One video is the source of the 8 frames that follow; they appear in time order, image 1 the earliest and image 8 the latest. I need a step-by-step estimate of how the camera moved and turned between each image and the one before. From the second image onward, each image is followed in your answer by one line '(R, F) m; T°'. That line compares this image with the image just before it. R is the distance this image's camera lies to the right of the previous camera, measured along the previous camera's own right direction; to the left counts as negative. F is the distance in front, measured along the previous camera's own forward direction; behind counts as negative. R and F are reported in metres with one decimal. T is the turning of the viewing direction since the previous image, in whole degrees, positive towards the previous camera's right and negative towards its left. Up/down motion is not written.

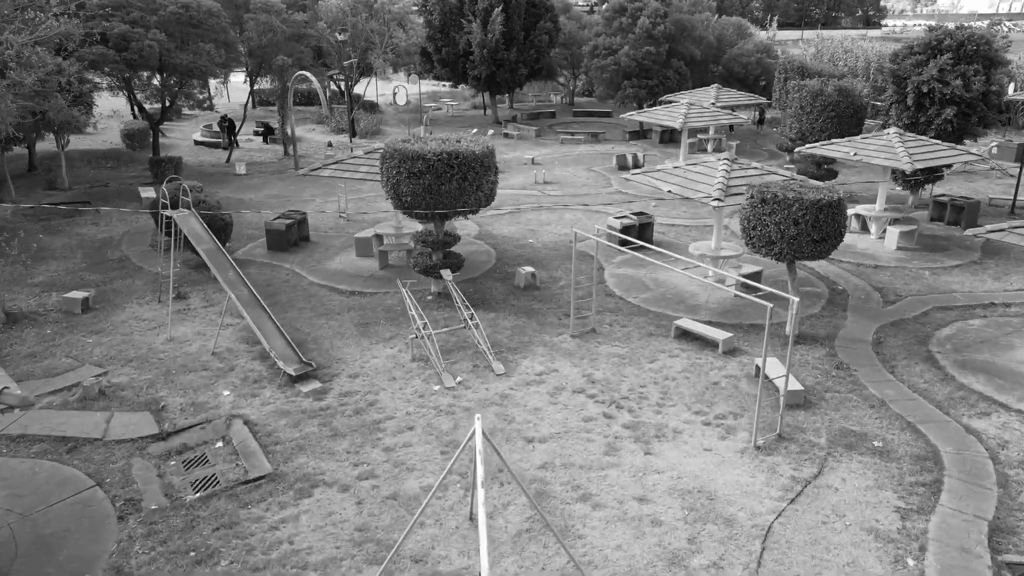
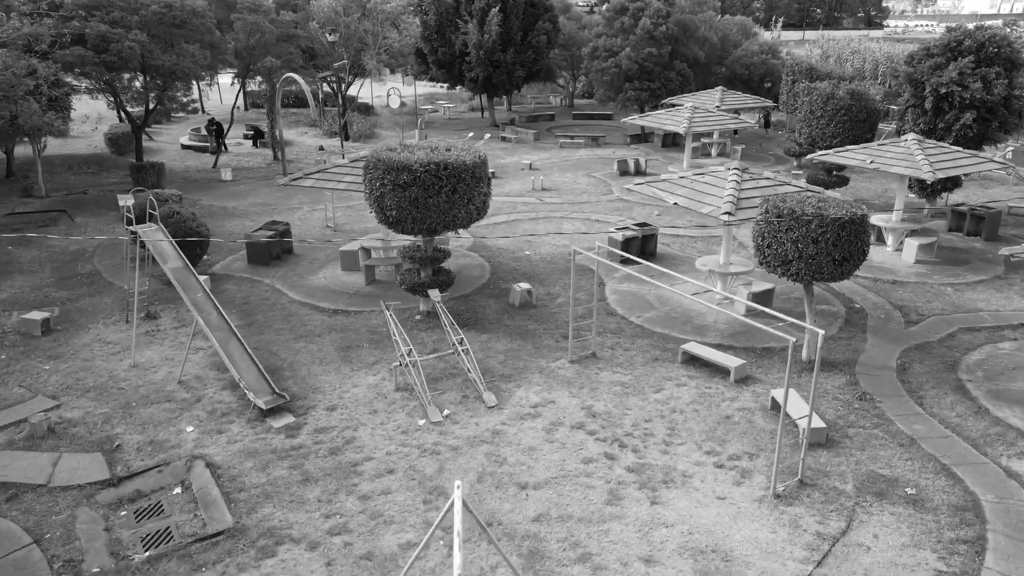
(+0.1, +1.1) m; 0°
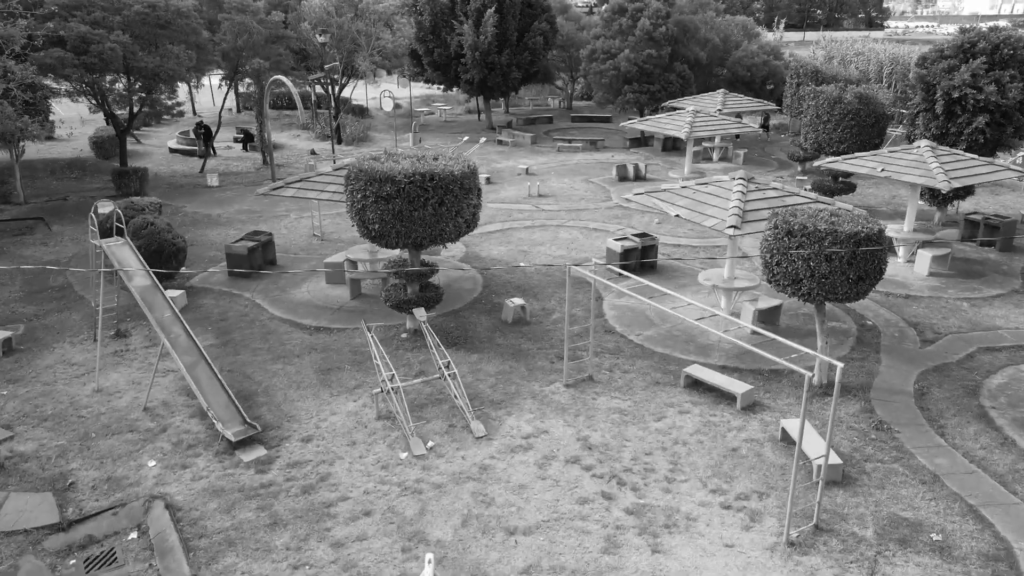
(+0.1, +0.9) m; 0°
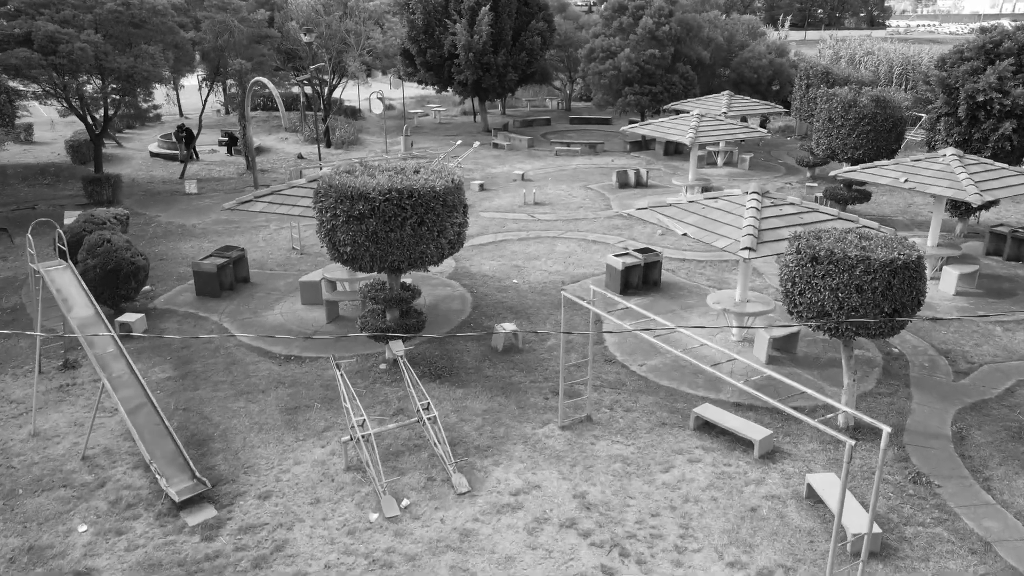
(+0.2, +1.4) m; 0°
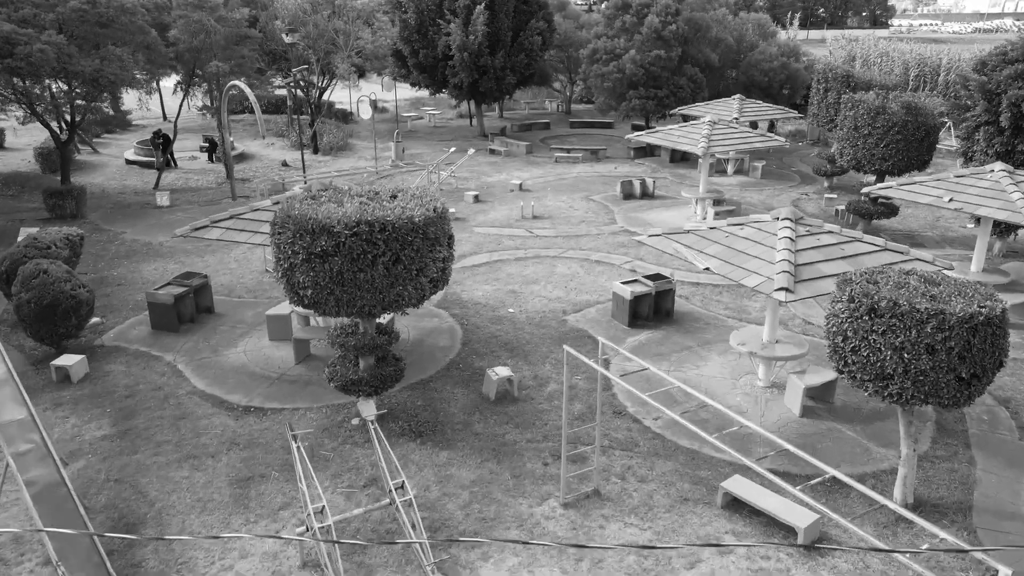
(+0.1, +1.8) m; 0°
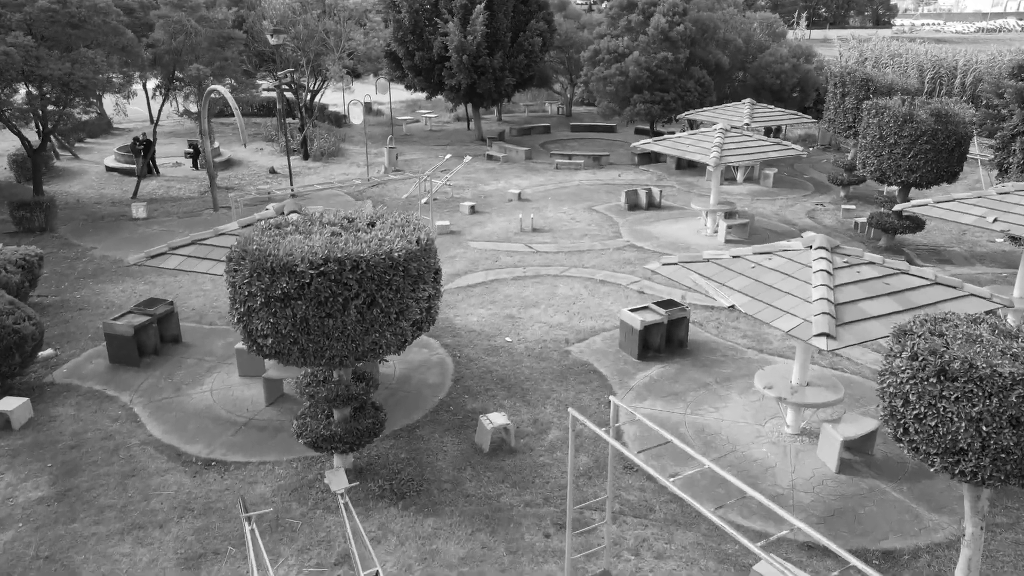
(0.0, +1.4) m; 0°
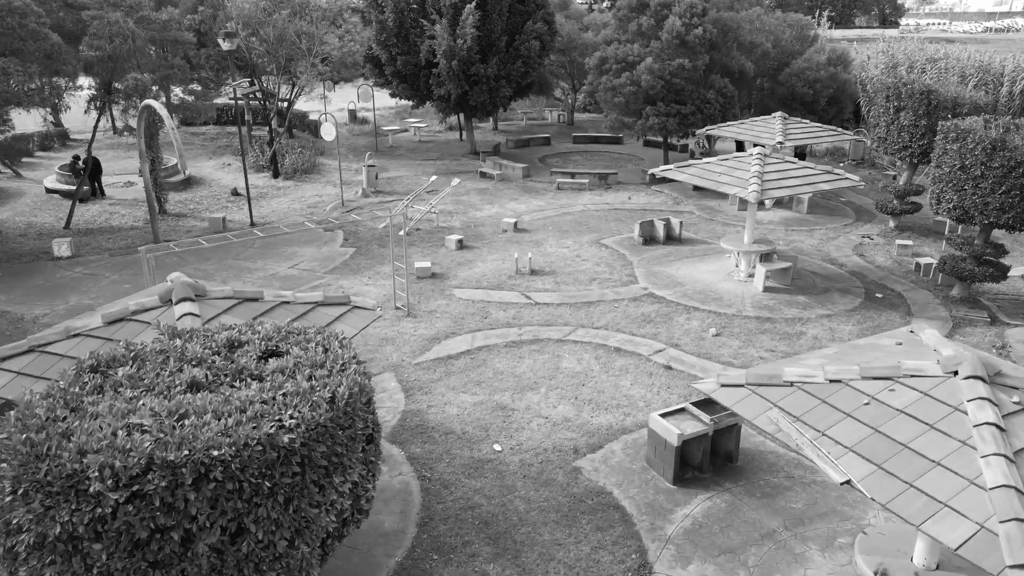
(+0.1, +3.6) m; 0°
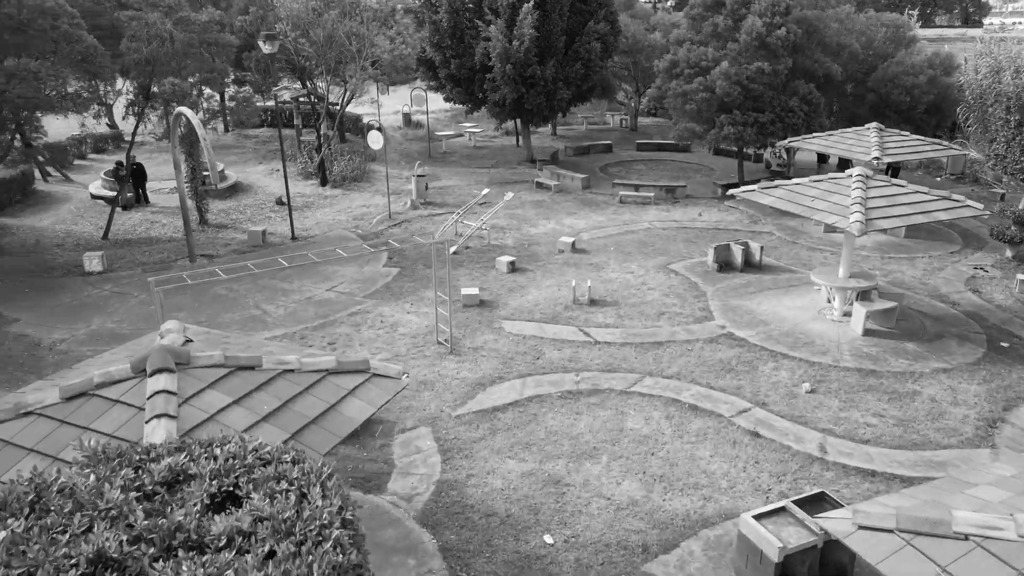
(-0.1, +1.9) m; -4°
